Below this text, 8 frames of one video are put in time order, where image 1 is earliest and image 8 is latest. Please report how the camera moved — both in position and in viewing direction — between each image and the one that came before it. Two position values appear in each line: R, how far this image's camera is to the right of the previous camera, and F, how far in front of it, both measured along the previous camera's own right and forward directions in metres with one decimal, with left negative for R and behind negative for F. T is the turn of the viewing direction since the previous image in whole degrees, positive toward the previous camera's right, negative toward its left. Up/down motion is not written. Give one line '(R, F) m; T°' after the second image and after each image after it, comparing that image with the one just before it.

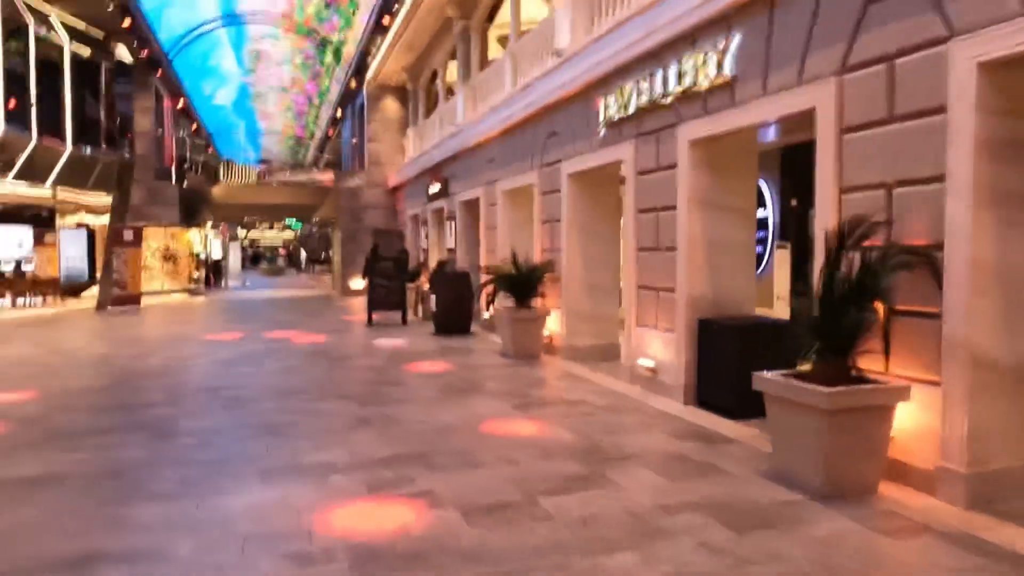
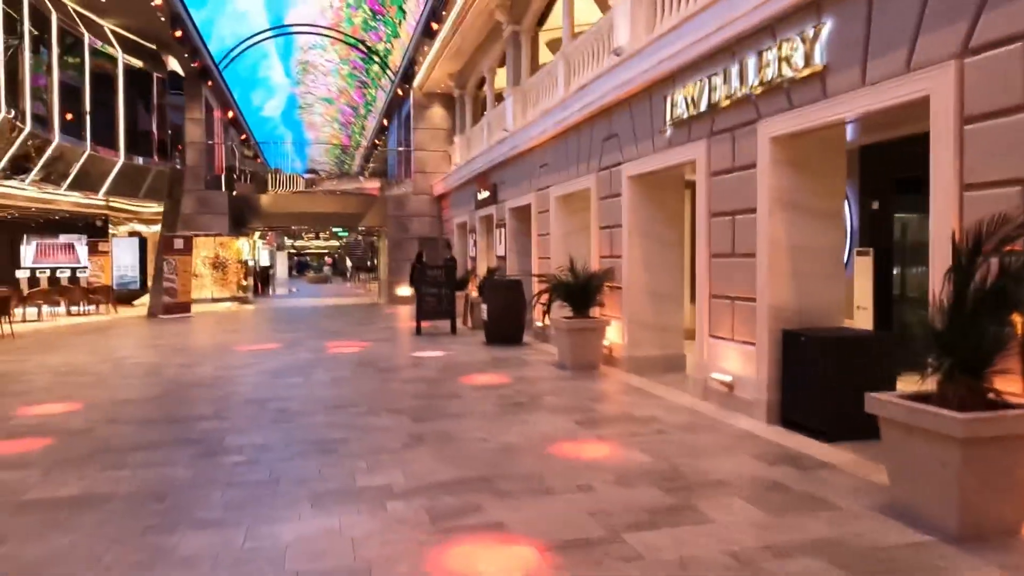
(-0.2, +0.4) m; -3°
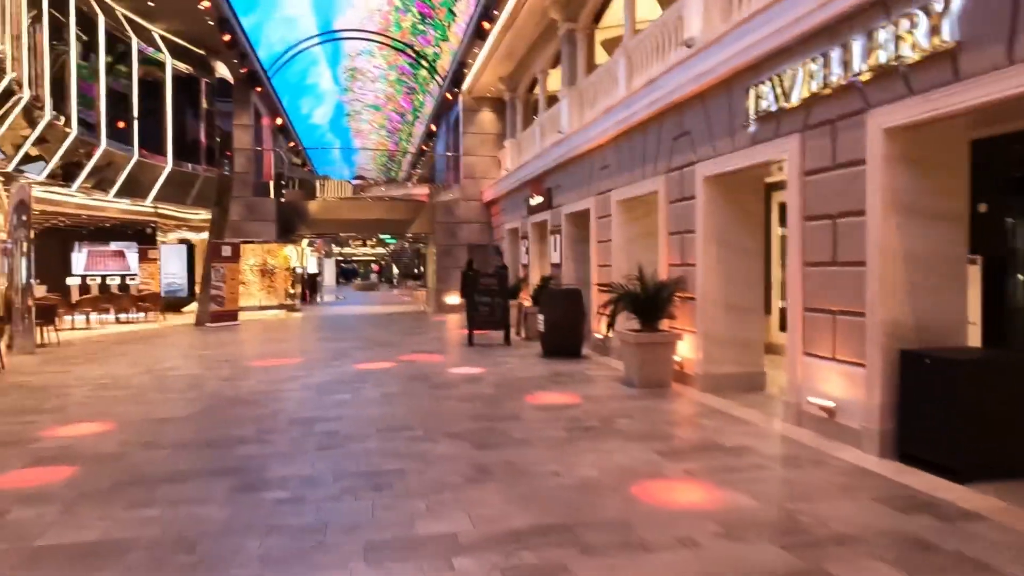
(-0.2, +0.6) m; -3°
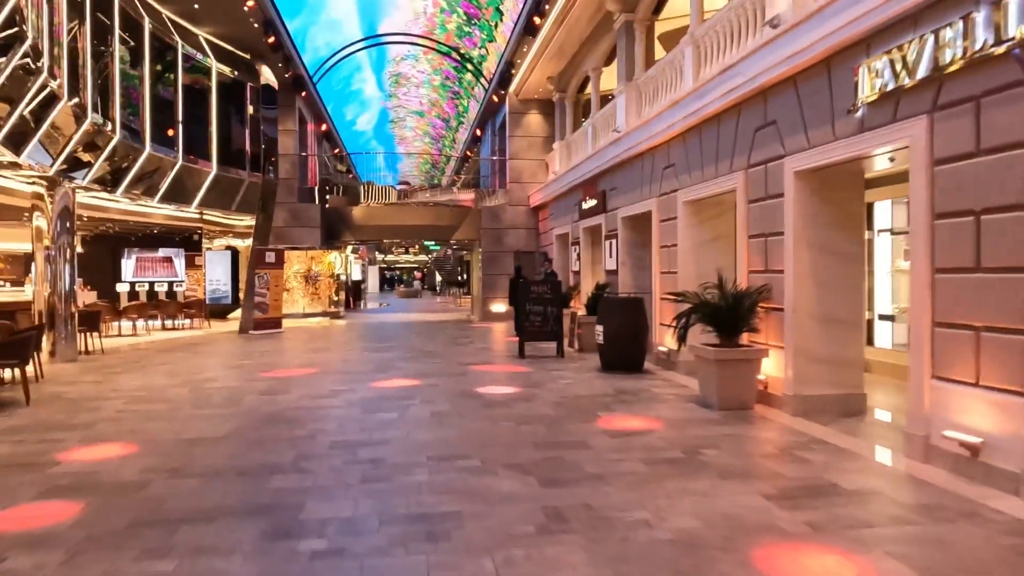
(-0.2, +0.7) m; -3°
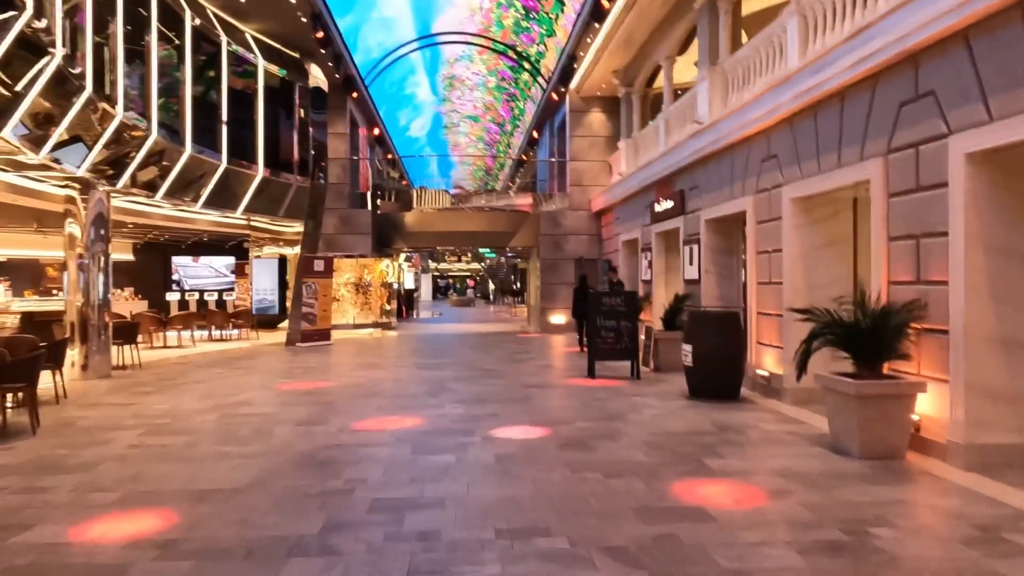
(-0.2, +1.2) m; -4°
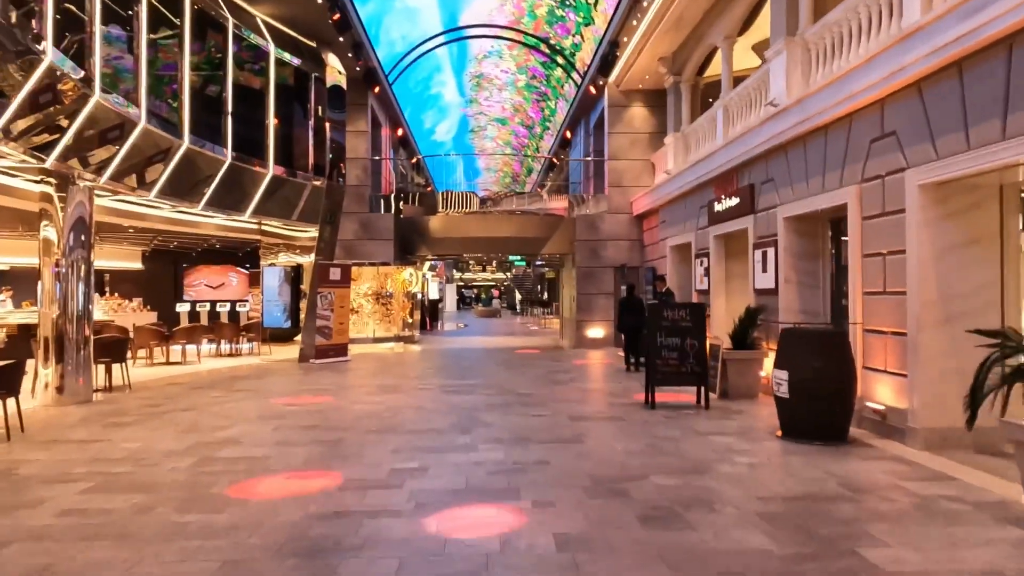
(-0.2, +1.5) m; -2°
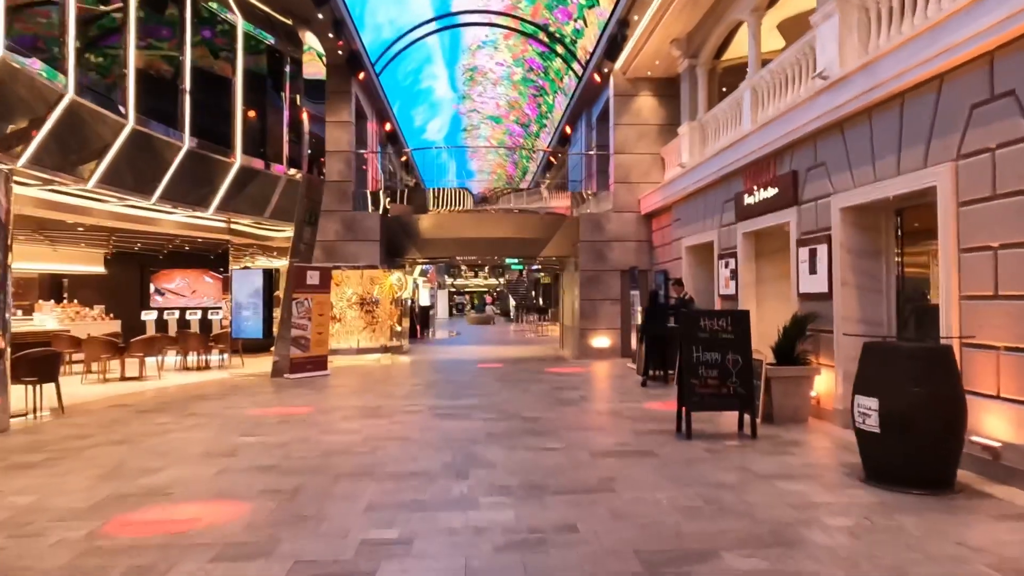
(-0.1, +1.4) m; +1°
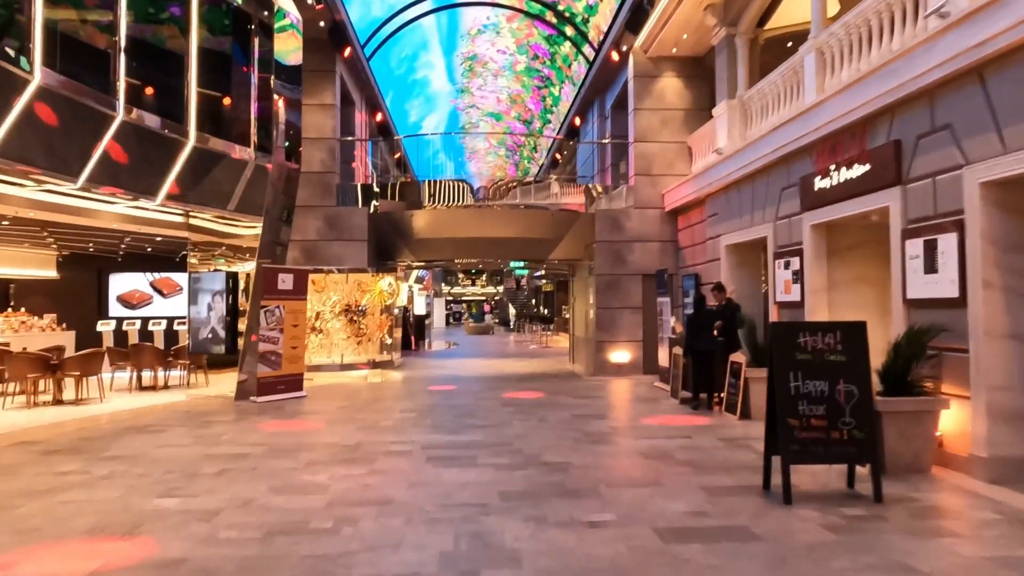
(-0.2, +1.9) m; 0°
